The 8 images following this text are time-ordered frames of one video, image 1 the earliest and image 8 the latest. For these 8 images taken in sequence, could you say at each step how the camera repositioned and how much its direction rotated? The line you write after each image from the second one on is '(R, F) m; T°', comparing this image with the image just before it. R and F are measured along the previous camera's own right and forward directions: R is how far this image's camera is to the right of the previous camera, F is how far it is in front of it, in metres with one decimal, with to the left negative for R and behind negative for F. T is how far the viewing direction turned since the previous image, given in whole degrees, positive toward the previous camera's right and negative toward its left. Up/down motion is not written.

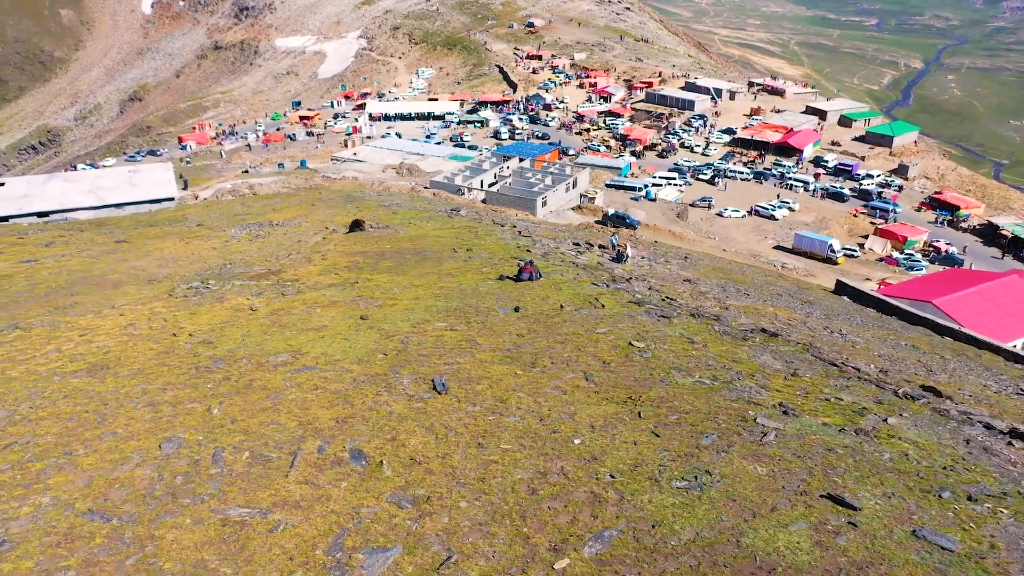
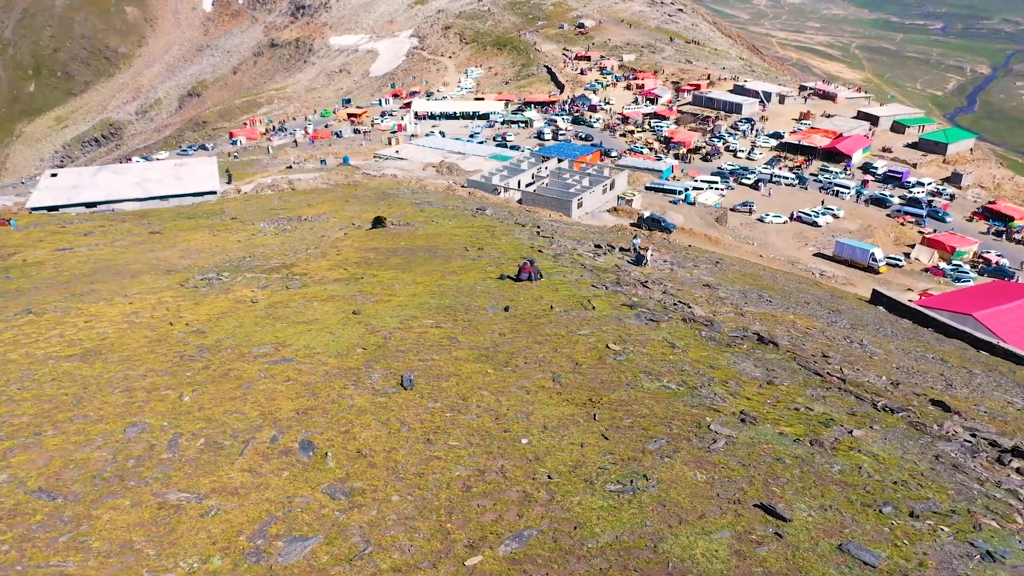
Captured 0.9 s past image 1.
(+1.5, 0.0) m; -3°
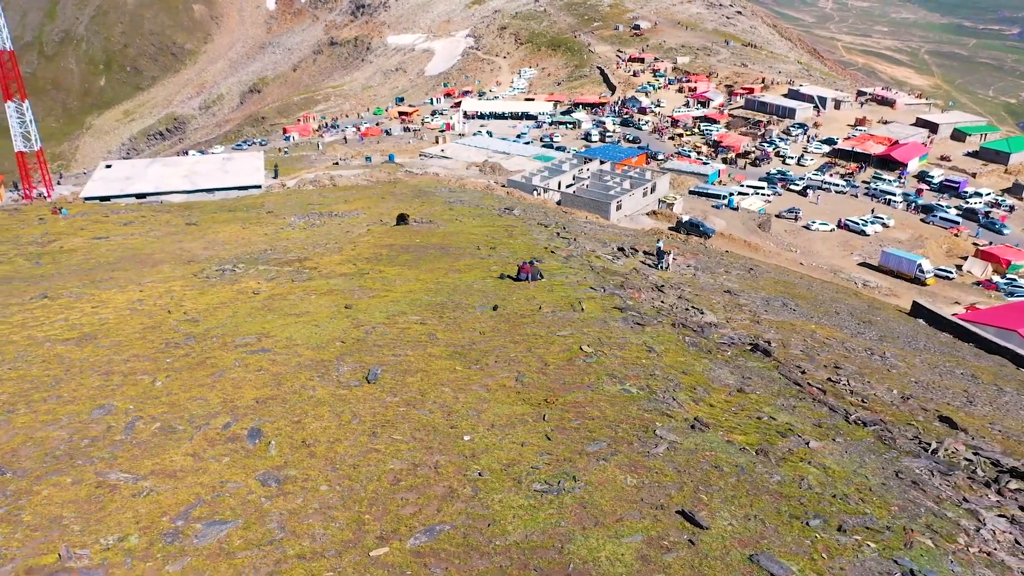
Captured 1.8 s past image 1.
(+1.6, 0.0) m; -4°
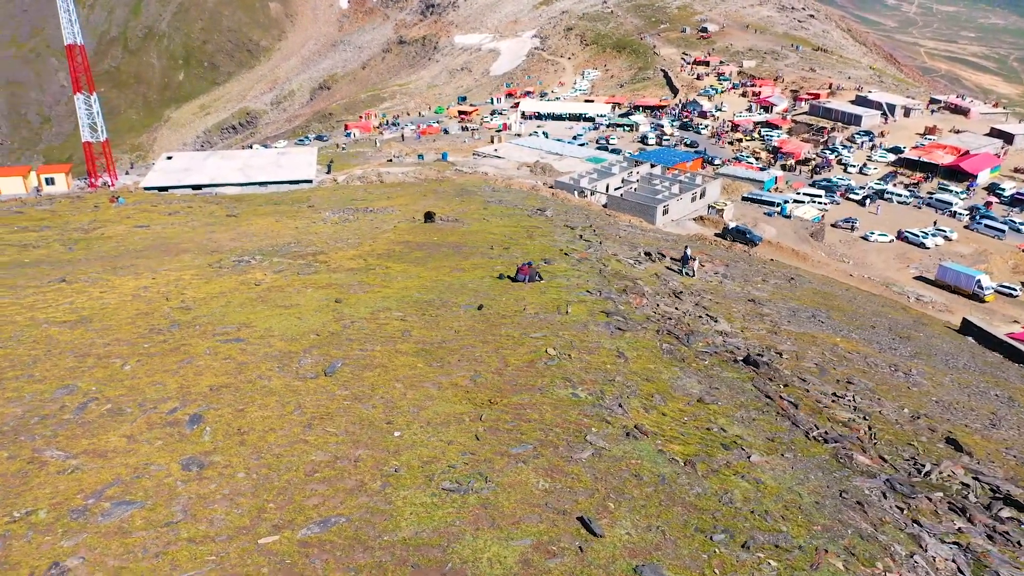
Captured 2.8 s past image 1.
(+2.0, 0.0) m; -4°
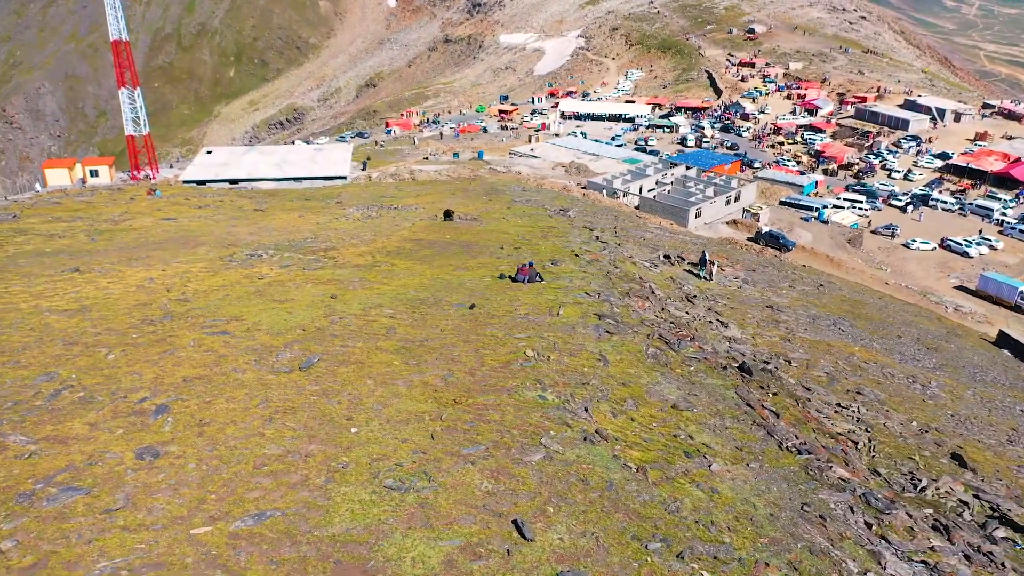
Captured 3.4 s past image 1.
(+1.3, +0.1) m; -3°
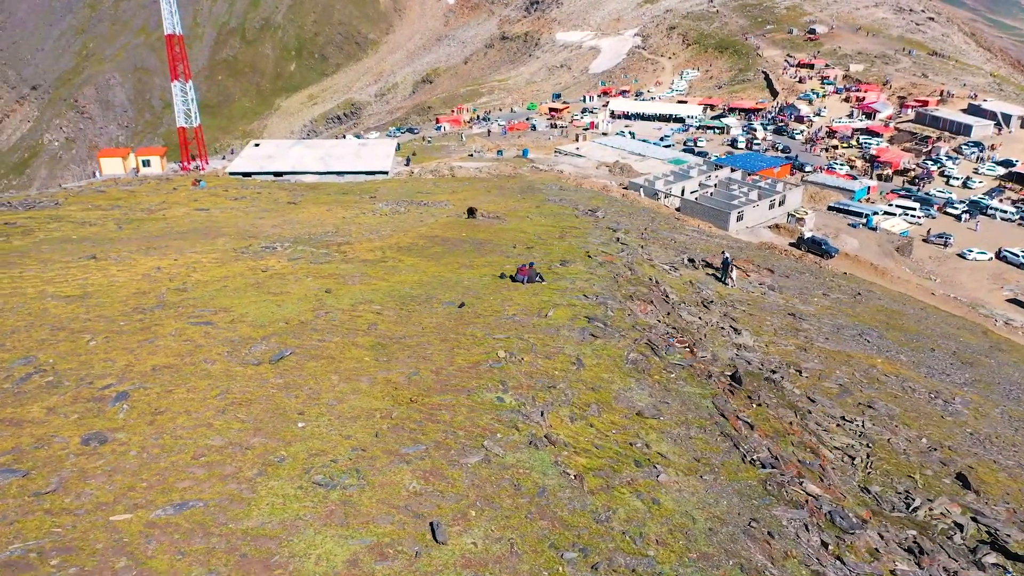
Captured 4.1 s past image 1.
(+1.6, +0.1) m; -4°
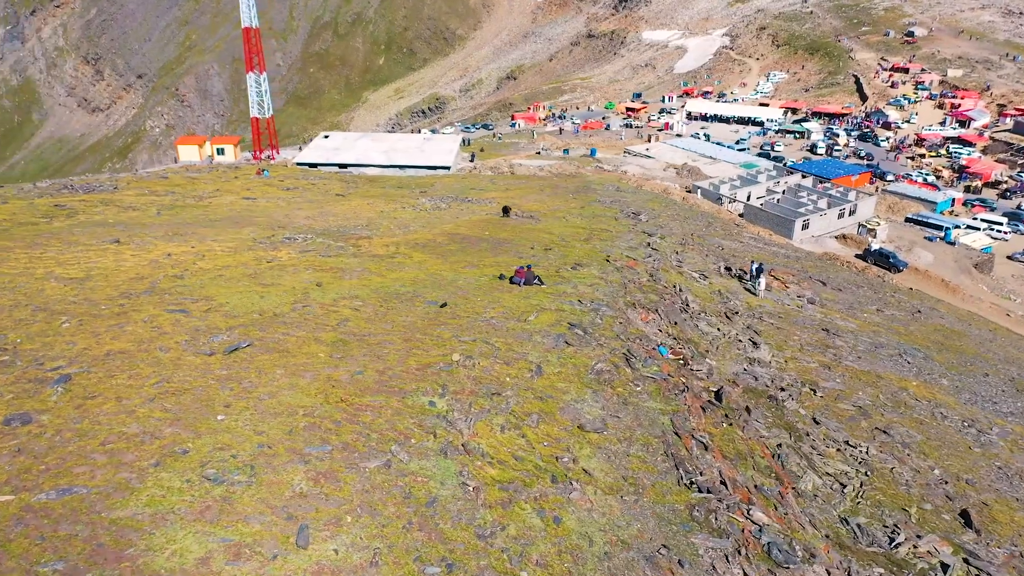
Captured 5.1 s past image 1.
(+2.5, +0.4) m; -6°
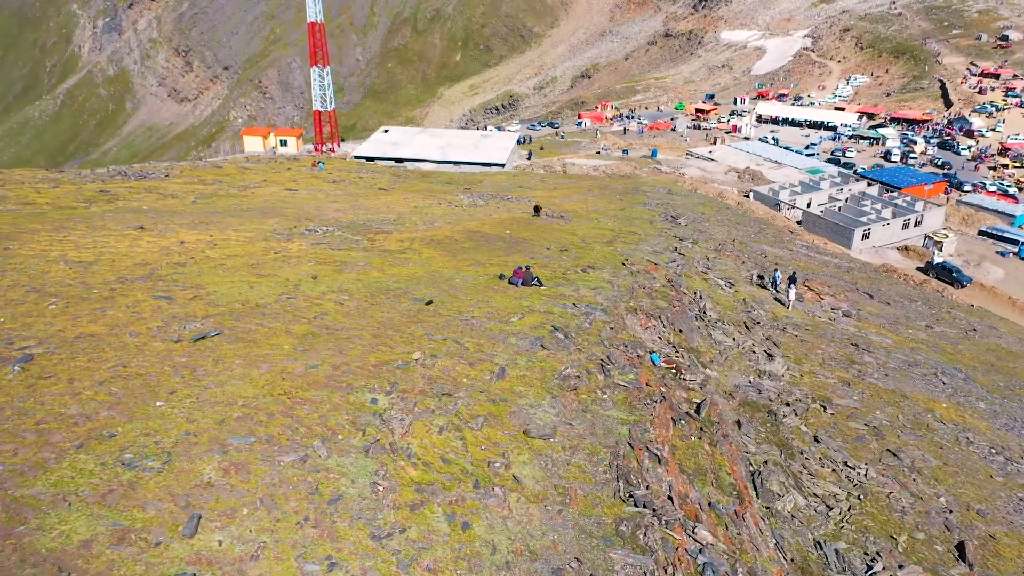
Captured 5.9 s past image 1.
(+2.2, +0.2) m; -5°
